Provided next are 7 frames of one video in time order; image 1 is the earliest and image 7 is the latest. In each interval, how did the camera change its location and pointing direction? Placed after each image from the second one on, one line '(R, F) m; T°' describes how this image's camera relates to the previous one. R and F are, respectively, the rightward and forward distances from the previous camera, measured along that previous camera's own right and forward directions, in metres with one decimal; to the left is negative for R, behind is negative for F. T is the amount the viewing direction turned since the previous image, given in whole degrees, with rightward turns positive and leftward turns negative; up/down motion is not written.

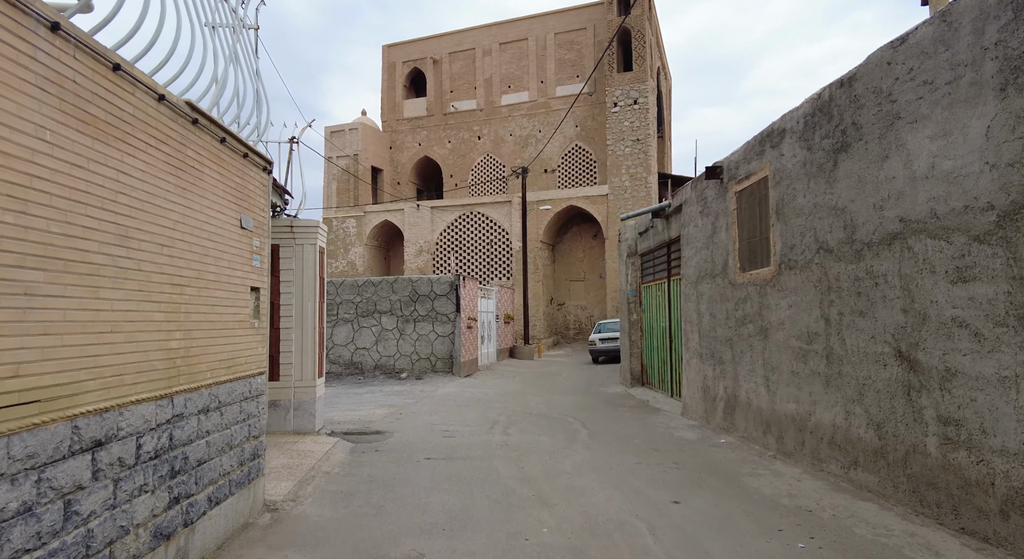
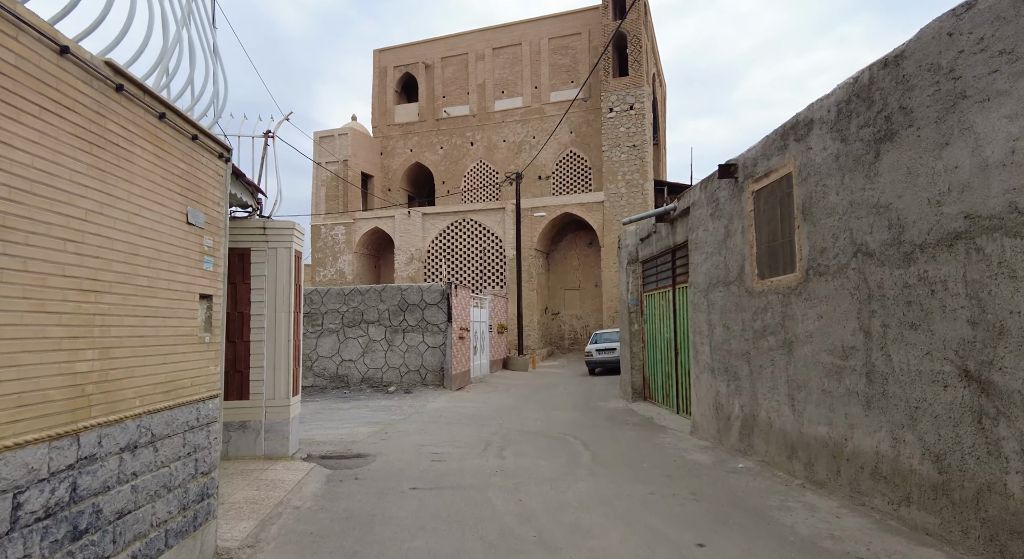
(0.0, +0.6) m; +1°
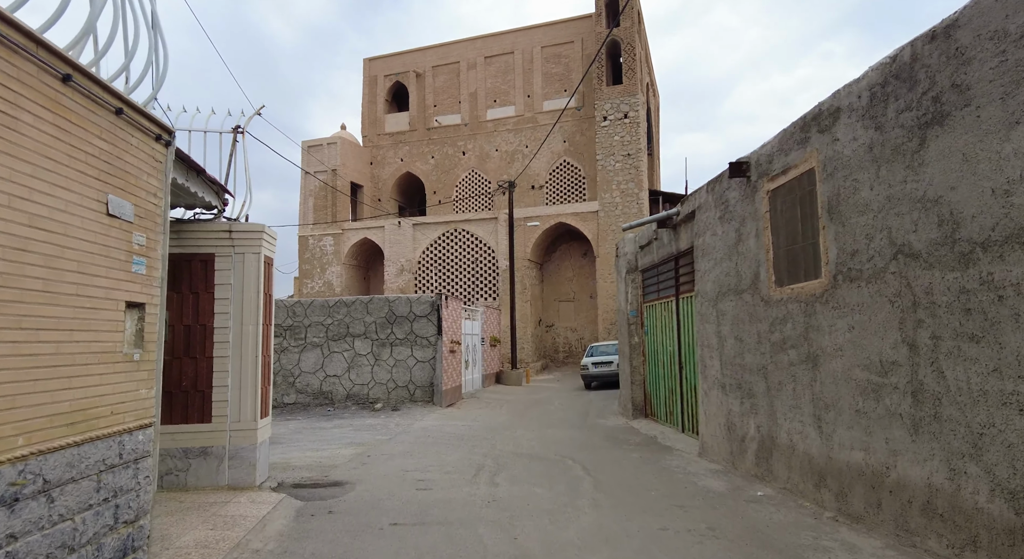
(0.0, +0.5) m; +1°
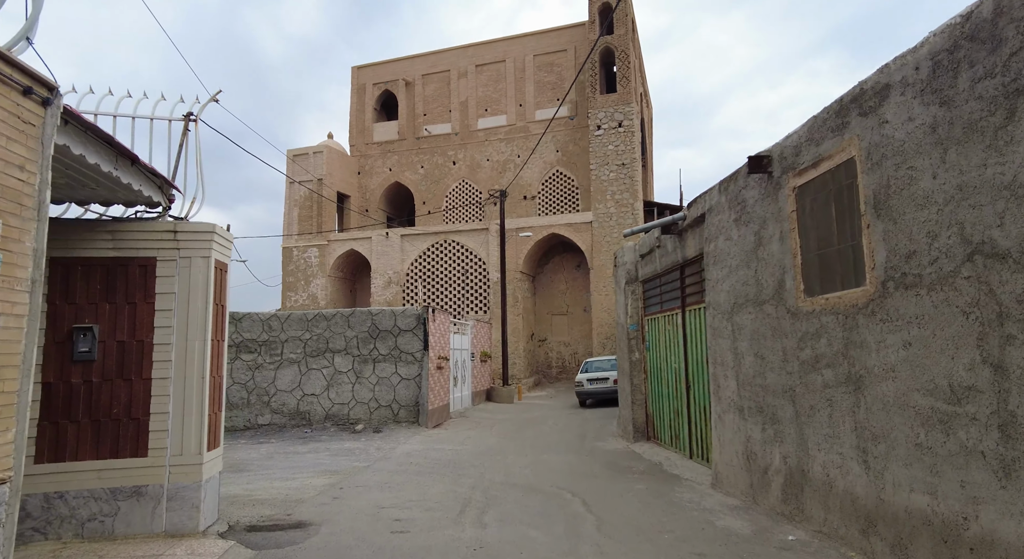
(0.0, +0.7) m; +1°
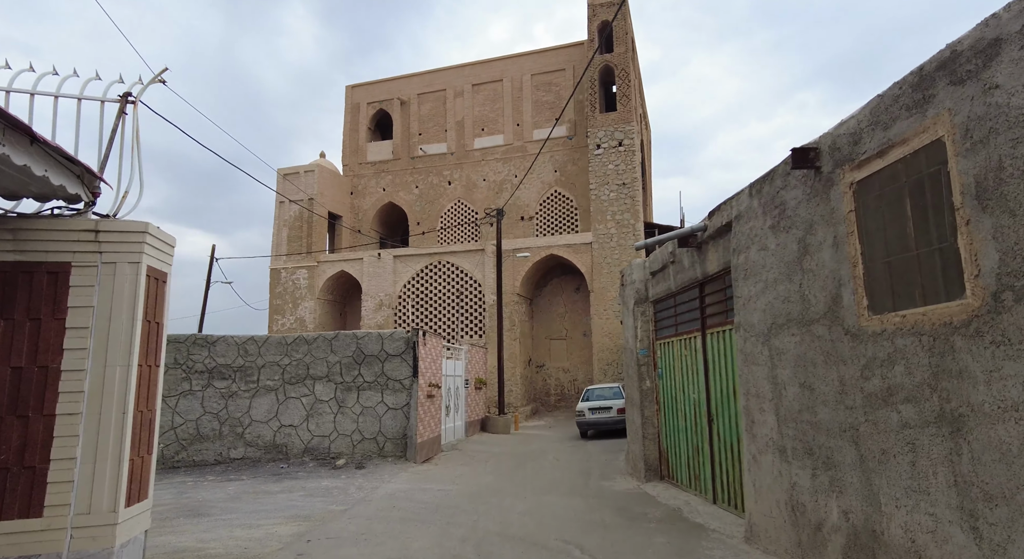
(0.0, +0.9) m; 0°
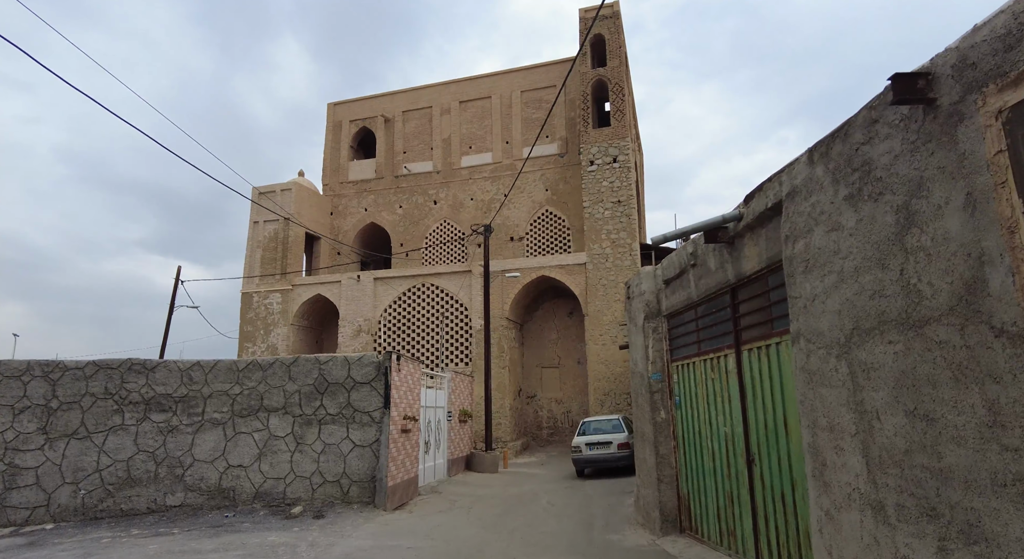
(0.0, +1.4) m; +1°
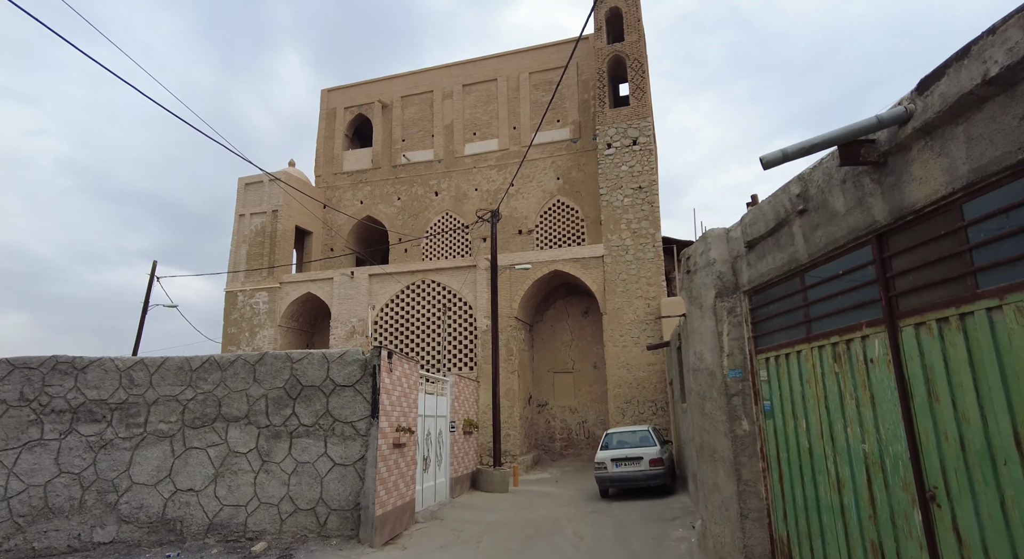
(-0.2, +1.9) m; 0°
